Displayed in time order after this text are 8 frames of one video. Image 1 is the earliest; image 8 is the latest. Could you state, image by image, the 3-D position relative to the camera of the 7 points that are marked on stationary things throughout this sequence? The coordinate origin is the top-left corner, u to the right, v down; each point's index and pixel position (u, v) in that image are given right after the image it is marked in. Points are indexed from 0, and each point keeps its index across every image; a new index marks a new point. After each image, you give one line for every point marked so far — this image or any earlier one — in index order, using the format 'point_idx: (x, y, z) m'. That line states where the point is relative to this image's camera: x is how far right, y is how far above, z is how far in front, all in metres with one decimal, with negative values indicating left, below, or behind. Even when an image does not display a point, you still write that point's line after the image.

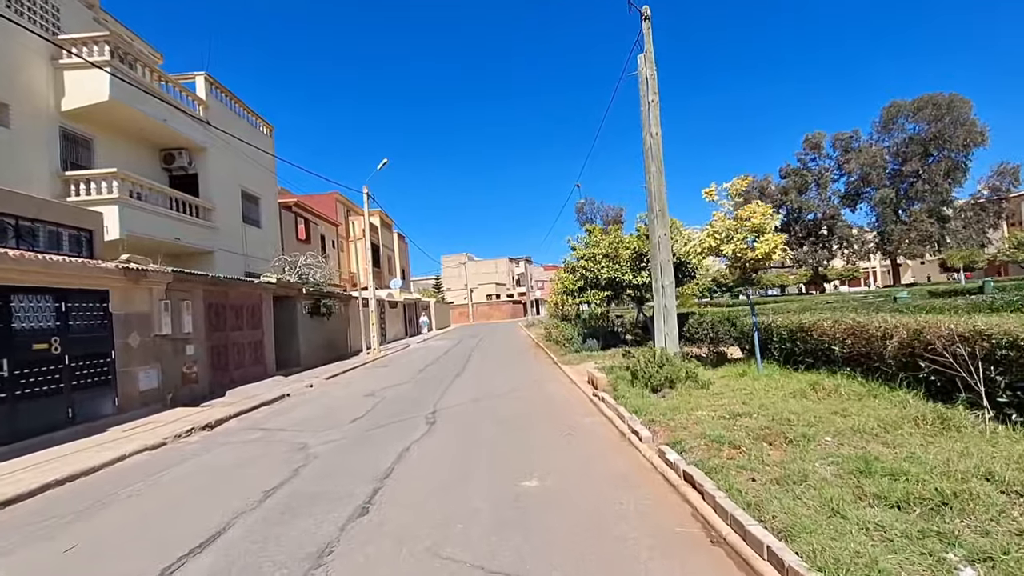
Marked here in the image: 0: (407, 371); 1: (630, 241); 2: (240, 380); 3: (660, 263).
0: (-3.8, -3.0, +19.7) m
1: (+3.7, +1.6, +17.3) m
2: (-8.8, -3.0, +17.4) m
3: (+3.2, +0.6, +11.5) m
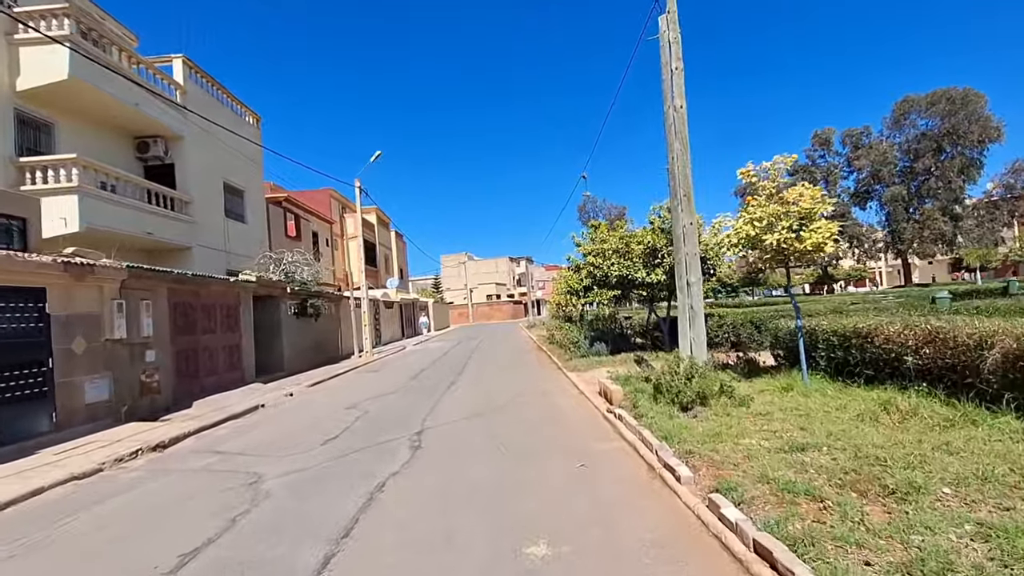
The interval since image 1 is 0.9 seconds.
0: (-3.8, -3.0, +18.0) m
1: (+3.8, +1.6, +15.7) m
2: (-8.8, -3.0, +15.7) m
3: (+3.2, +0.6, +9.9) m
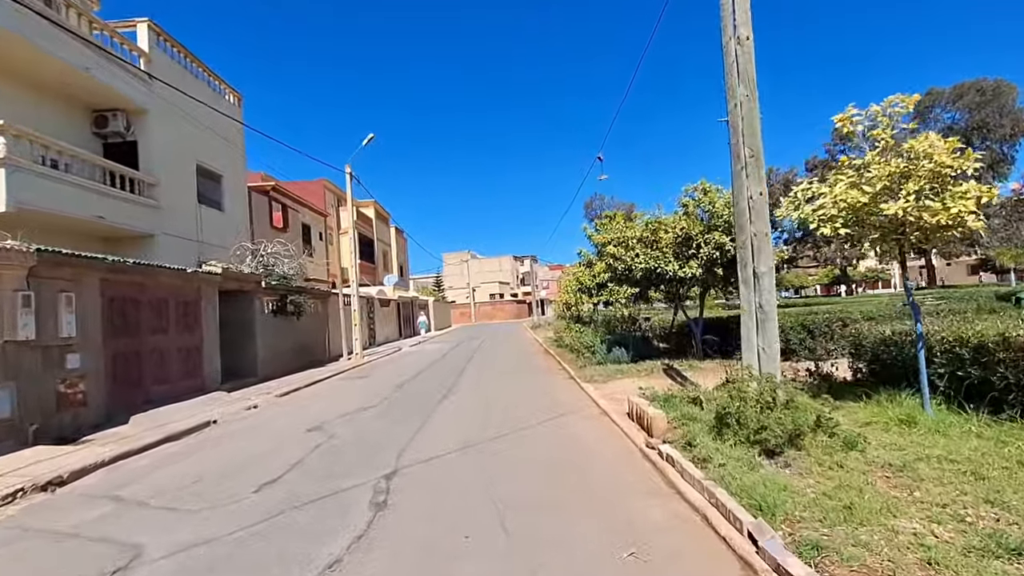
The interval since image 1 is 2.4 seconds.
0: (-3.7, -2.8, +15.6) m
1: (+3.9, +1.7, +13.2) m
2: (-8.7, -2.8, +13.3) m
3: (+3.3, +0.7, +7.4) m
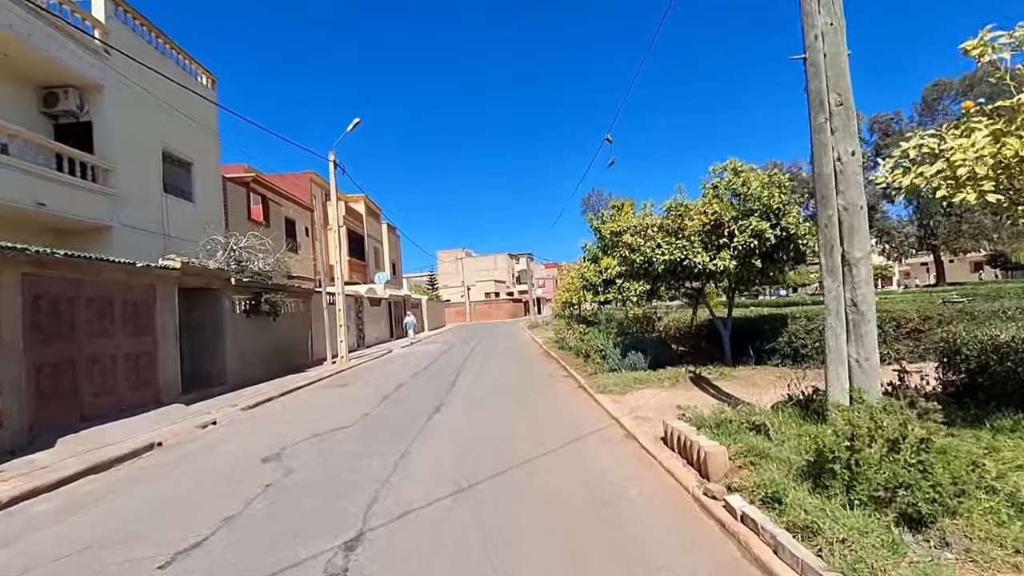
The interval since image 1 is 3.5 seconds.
0: (-3.7, -2.8, +13.7) m
1: (+3.9, +1.8, +11.4) m
2: (-8.7, -2.7, +11.4) m
3: (+3.4, +0.8, +5.6) m
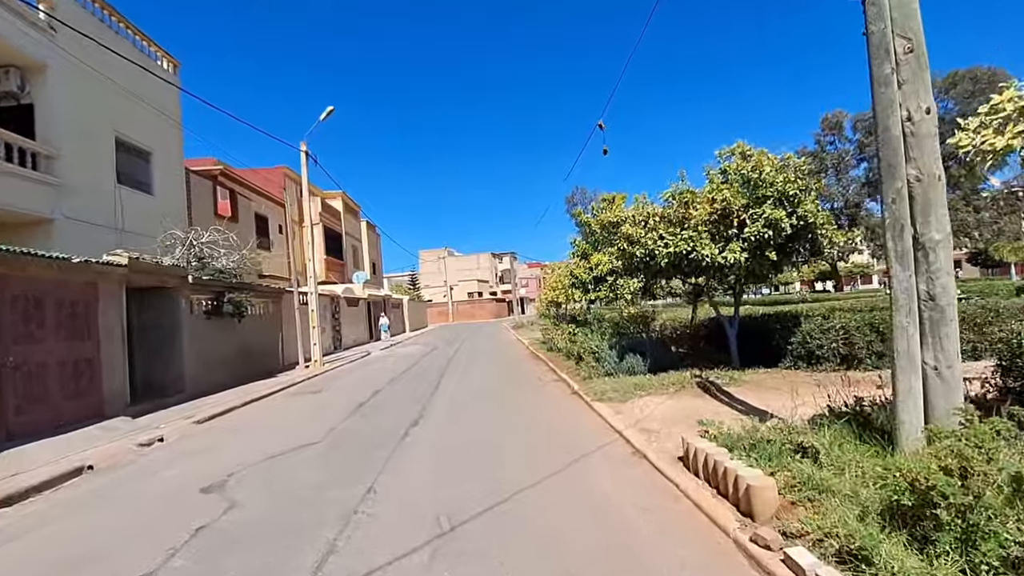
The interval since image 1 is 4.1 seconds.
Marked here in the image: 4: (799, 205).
0: (-4.0, -2.7, +12.4) m
1: (+3.7, +1.9, +10.3) m
2: (-8.9, -2.7, +9.9) m
3: (+3.3, +0.9, +4.5) m
4: (+5.1, +1.5, +9.5) m
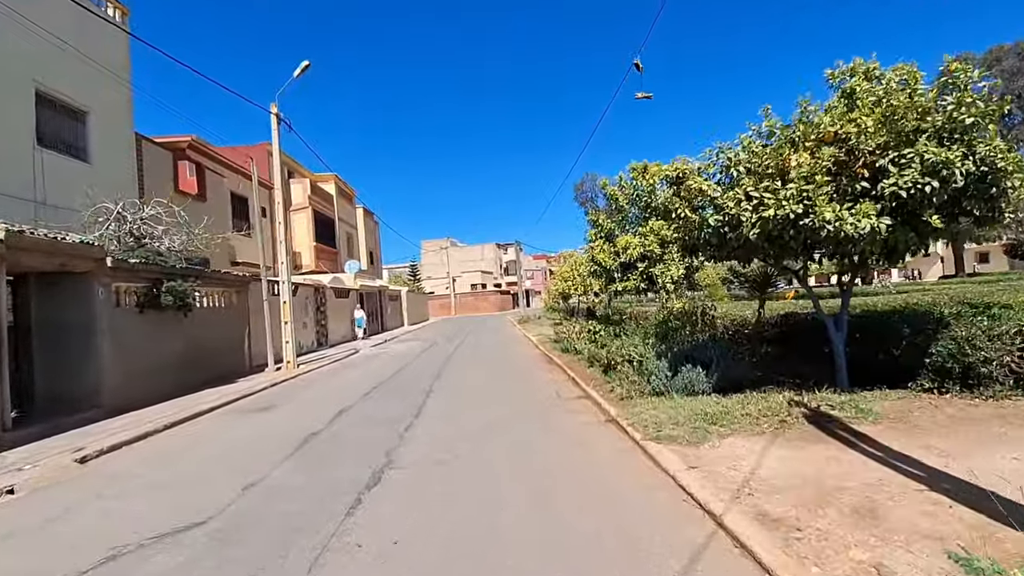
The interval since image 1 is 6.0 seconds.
0: (-3.8, -2.4, +9.1) m
1: (+3.9, +2.1, +6.9) m
2: (-8.7, -2.4, +6.7) m
3: (+3.5, +1.0, +1.1) m
4: (+5.3, +1.6, +6.1) m
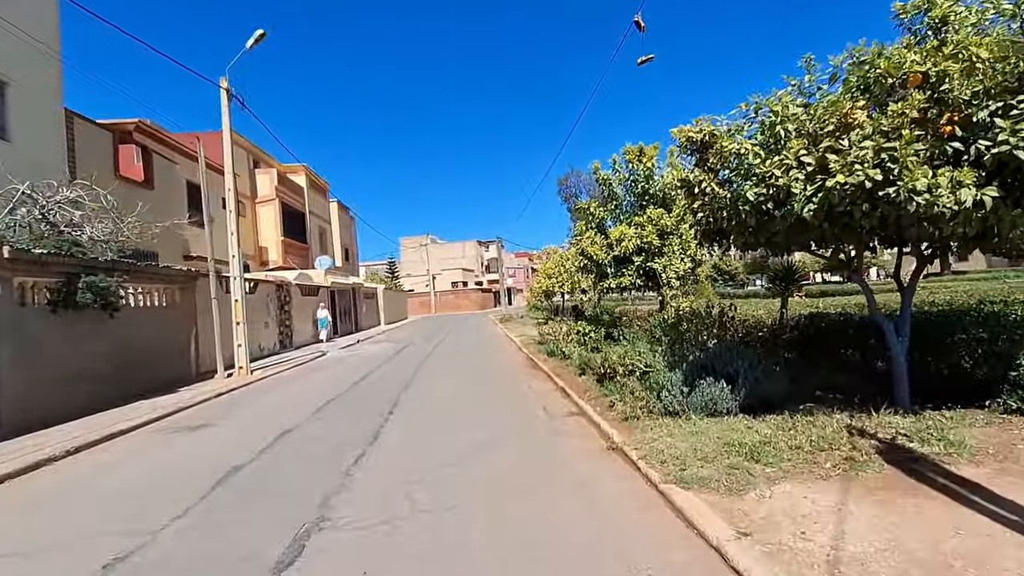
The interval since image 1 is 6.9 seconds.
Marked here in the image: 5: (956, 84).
0: (-4.1, -2.4, +7.2) m
1: (+3.7, +2.1, +5.3) m
2: (-8.9, -2.3, +4.7) m
3: (+3.4, +1.0, -0.5) m
4: (+5.1, +1.7, +4.6) m
5: (+4.0, +1.8, +4.8) m
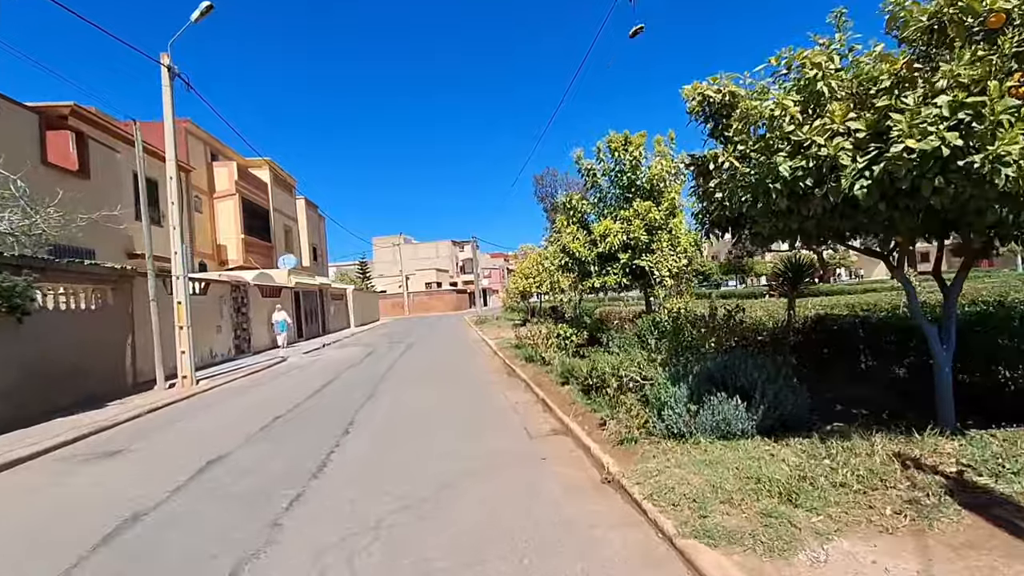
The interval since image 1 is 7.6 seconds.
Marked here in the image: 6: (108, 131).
0: (-4.4, -2.4, +5.9) m
1: (+3.4, +2.2, +4.3) m
2: (-9.1, -2.3, +3.1) m
3: (+3.5, +1.1, -1.5) m
4: (+4.9, +1.7, +3.6) m
5: (+3.8, +1.9, +3.8) m
6: (-14.9, +5.8, +19.3) m
